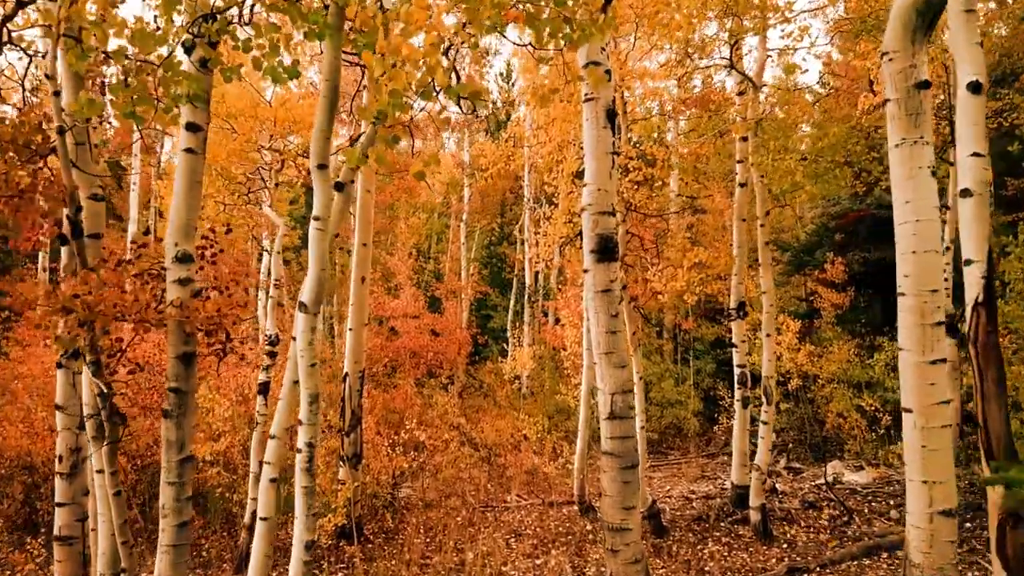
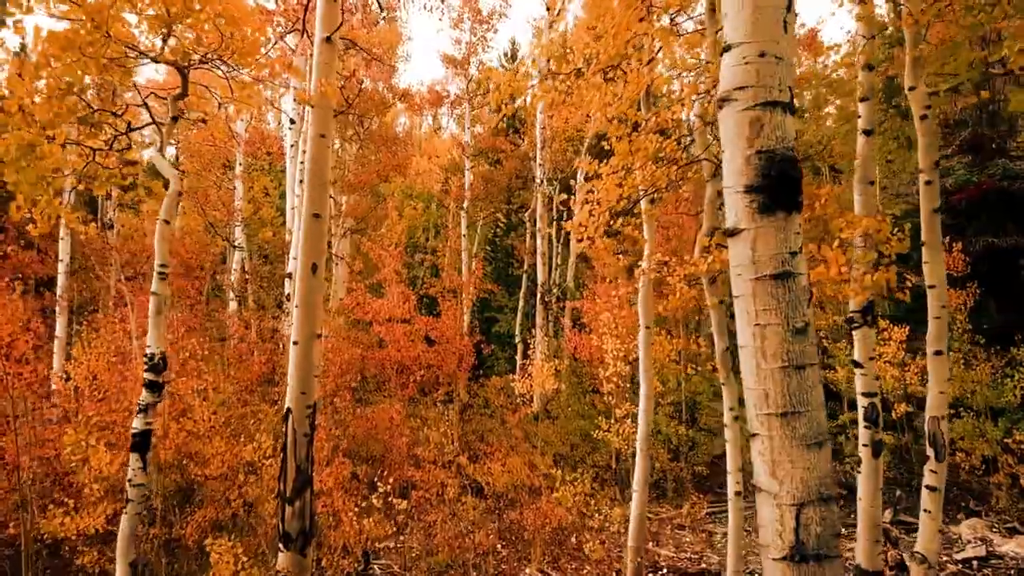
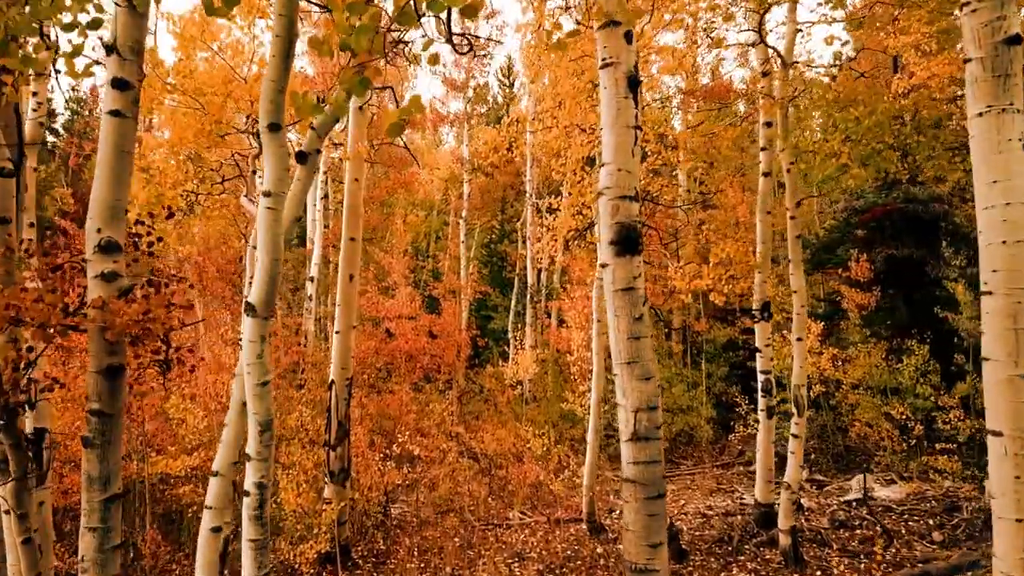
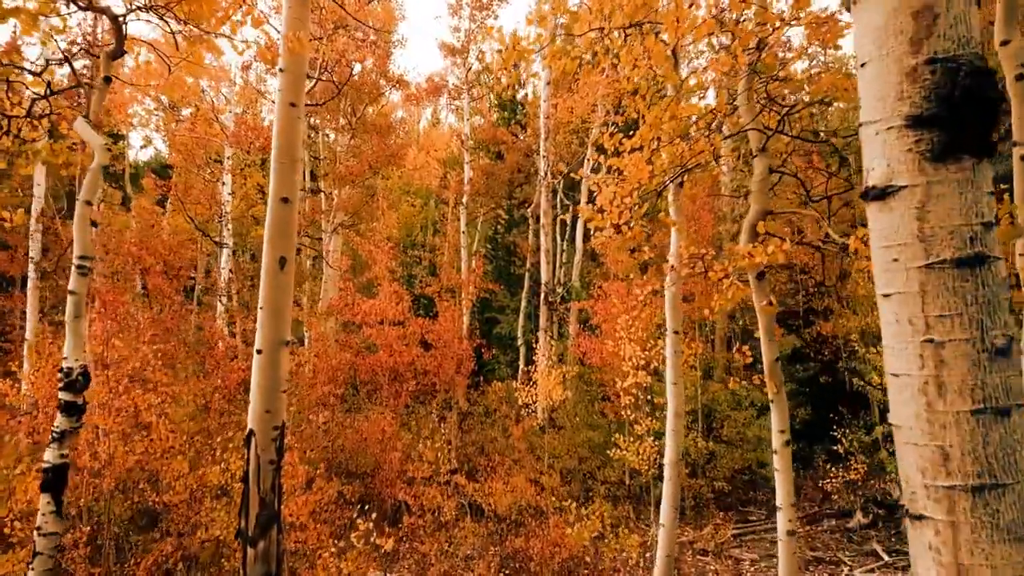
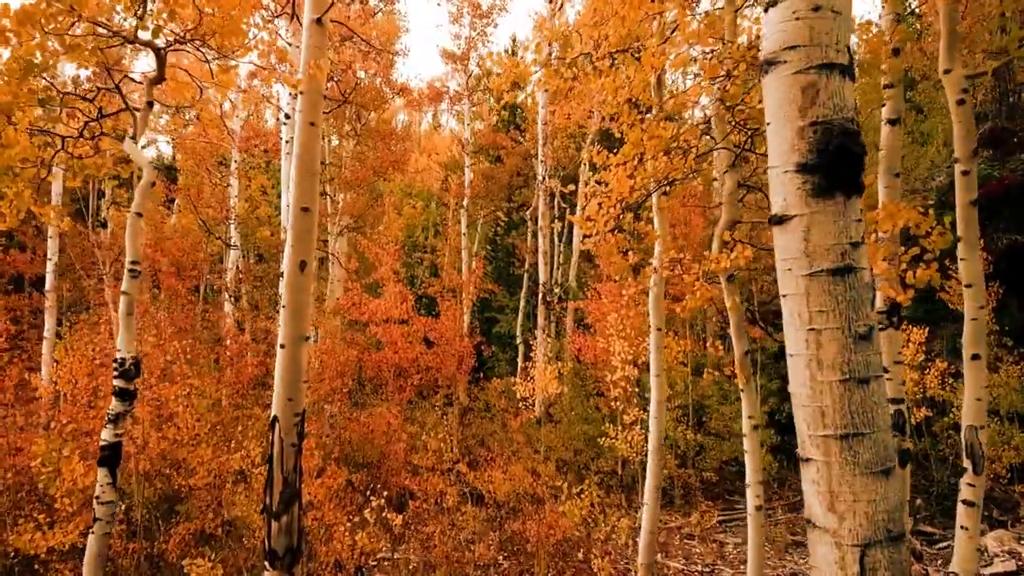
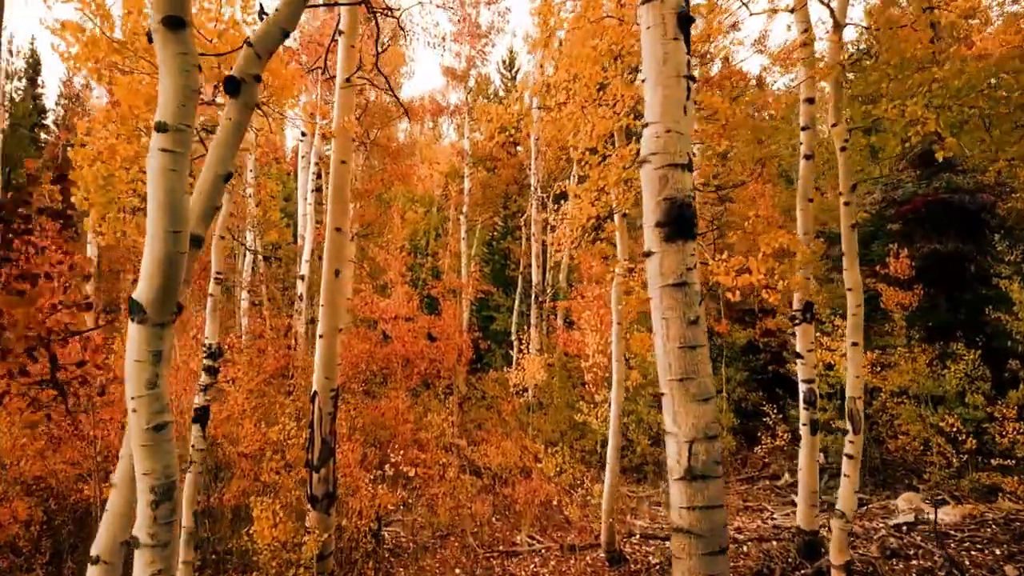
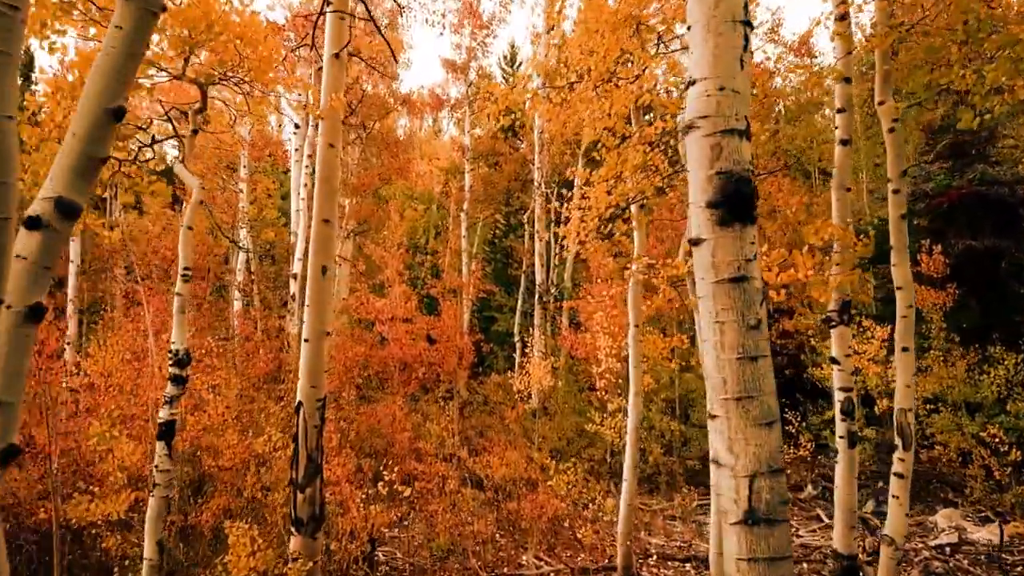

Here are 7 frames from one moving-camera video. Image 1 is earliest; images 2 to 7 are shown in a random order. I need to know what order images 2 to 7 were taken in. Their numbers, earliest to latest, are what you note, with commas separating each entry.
3, 6, 7, 2, 5, 4
